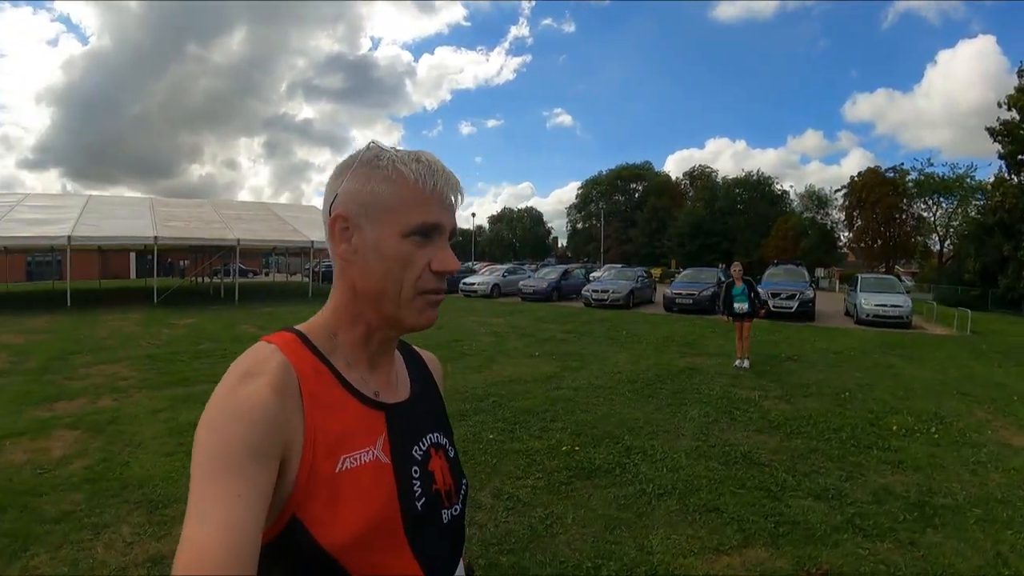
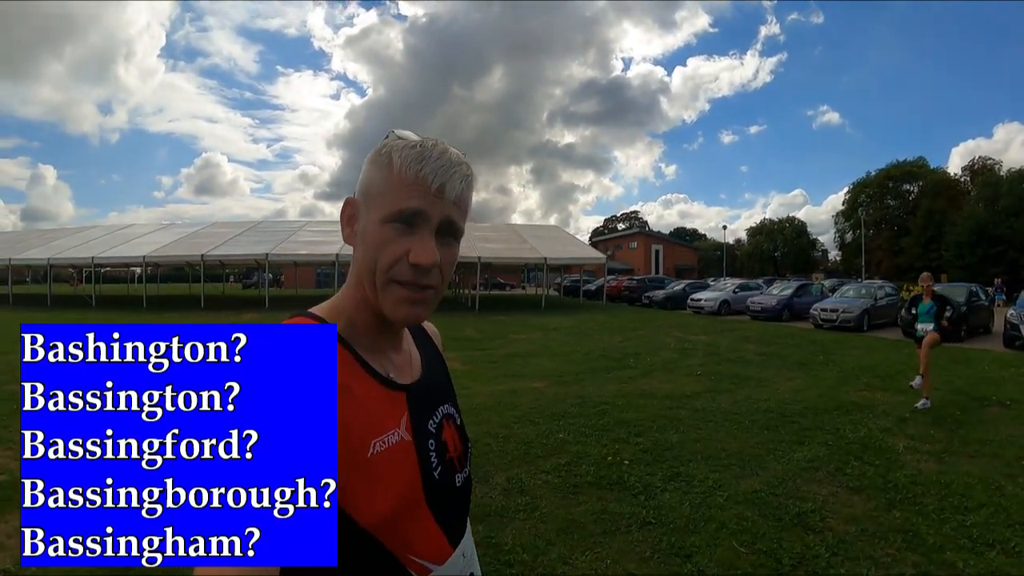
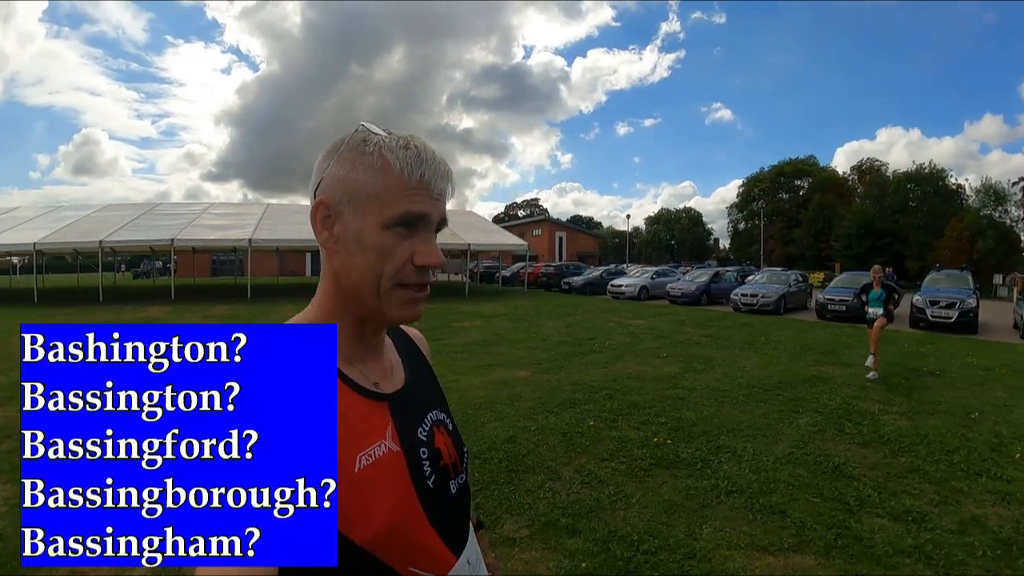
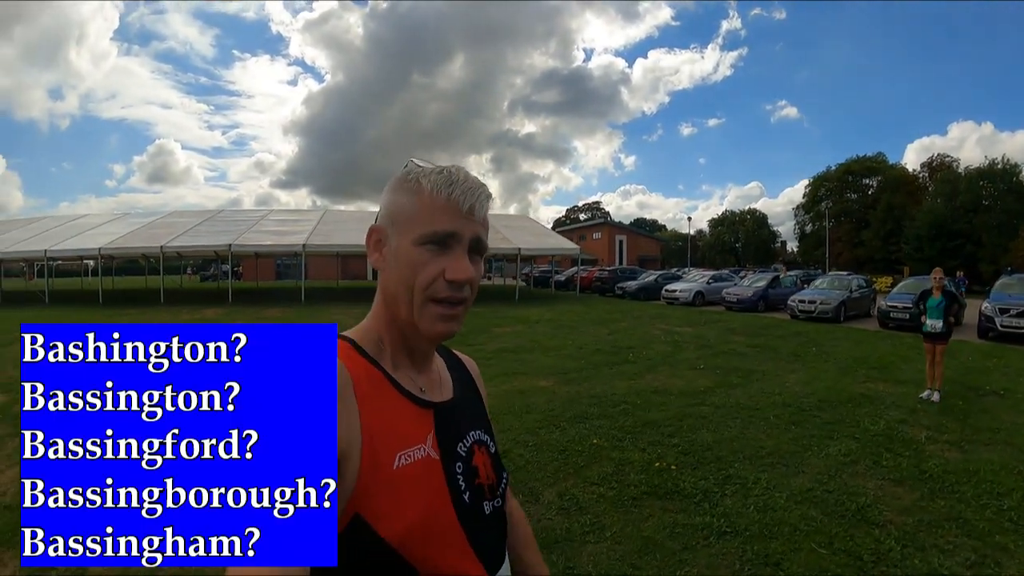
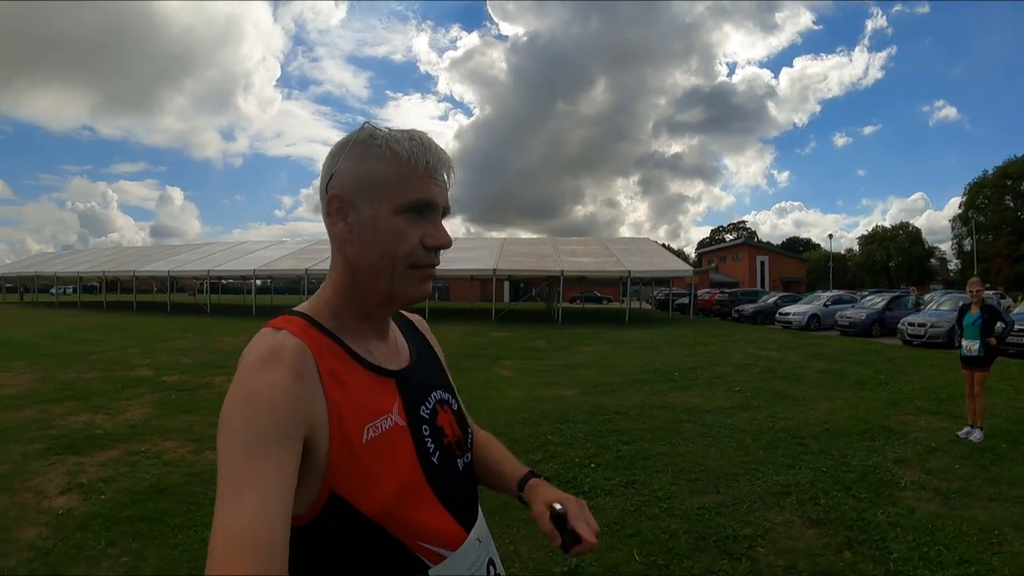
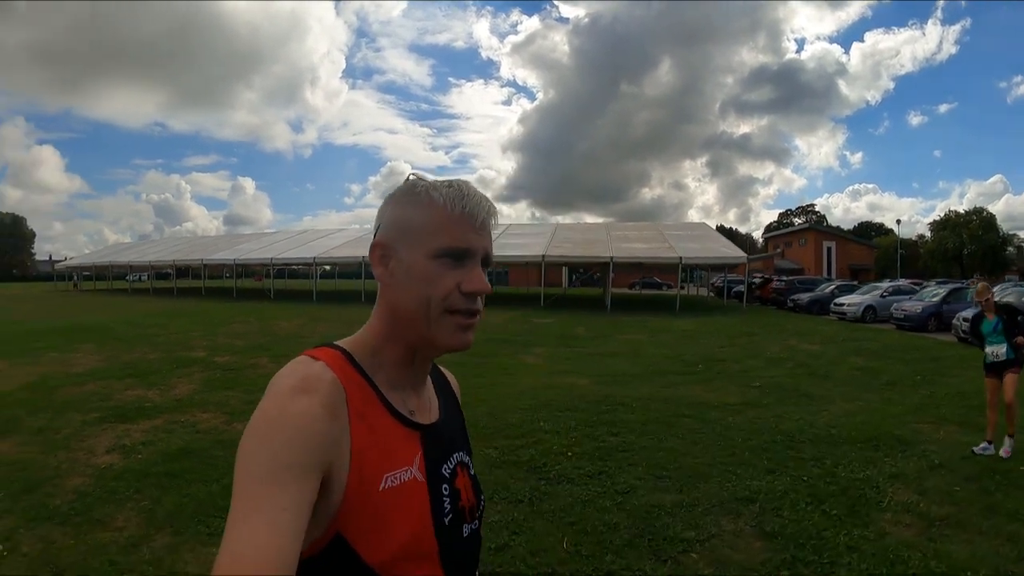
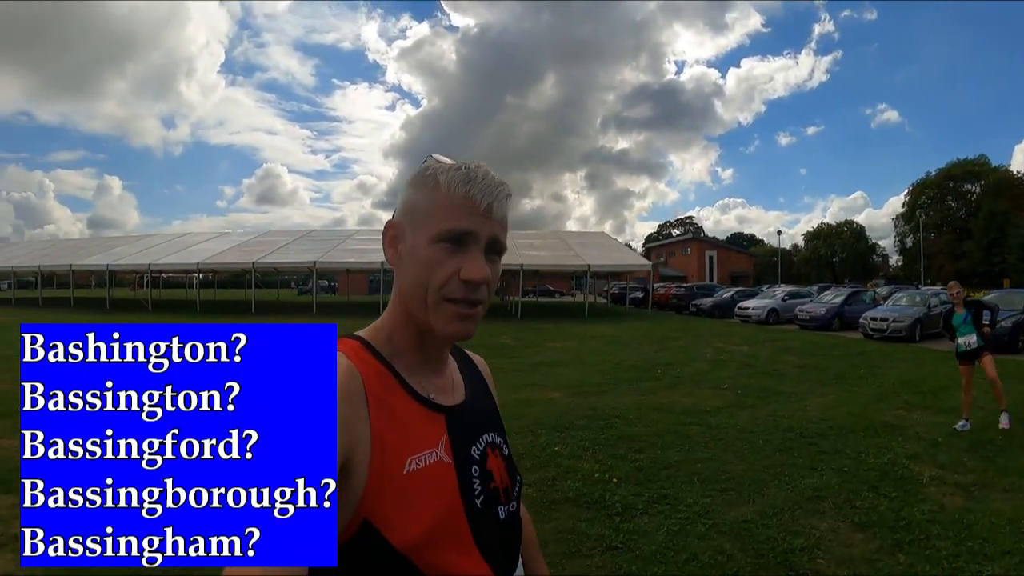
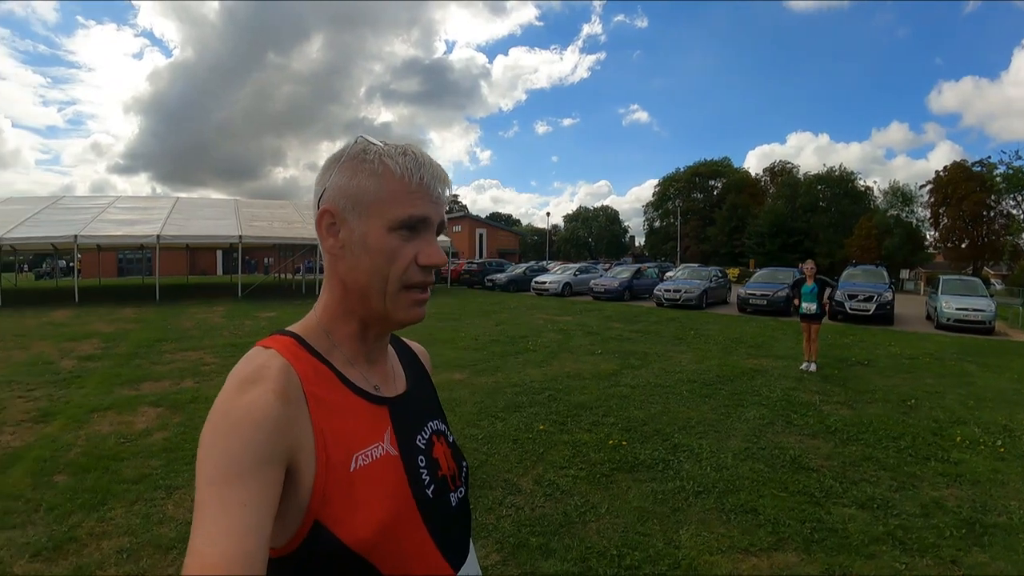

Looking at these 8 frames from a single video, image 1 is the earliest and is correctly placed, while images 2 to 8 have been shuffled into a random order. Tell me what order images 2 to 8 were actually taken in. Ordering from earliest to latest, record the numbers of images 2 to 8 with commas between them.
8, 3, 4, 2, 7, 5, 6
